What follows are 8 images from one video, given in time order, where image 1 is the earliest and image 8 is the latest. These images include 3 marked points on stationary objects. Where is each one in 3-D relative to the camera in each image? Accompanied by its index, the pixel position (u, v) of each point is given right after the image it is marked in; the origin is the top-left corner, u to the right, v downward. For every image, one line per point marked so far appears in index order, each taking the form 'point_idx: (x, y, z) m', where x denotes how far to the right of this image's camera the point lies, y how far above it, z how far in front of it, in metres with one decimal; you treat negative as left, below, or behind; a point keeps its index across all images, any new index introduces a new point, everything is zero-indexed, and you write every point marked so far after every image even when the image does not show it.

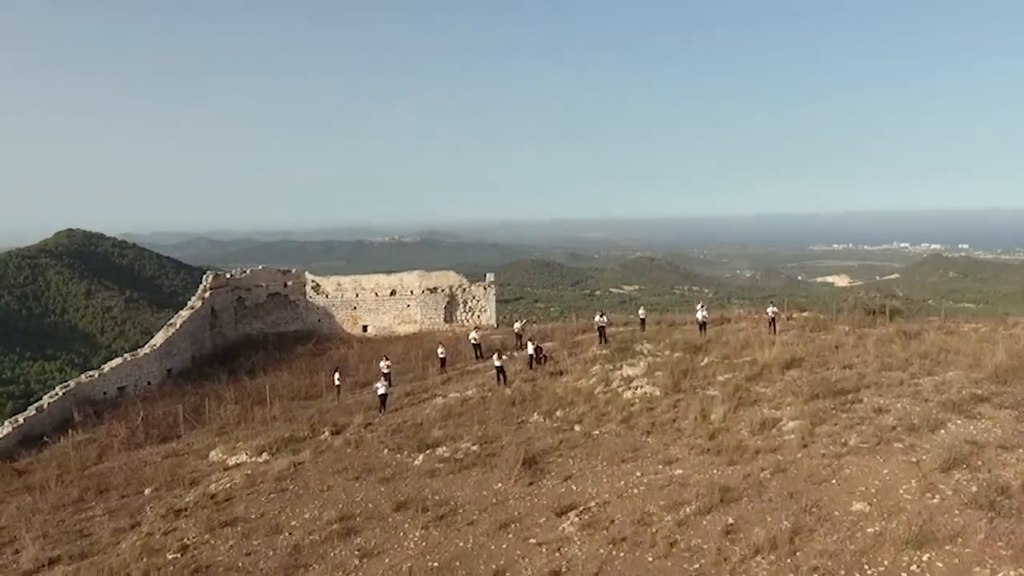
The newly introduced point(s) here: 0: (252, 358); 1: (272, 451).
0: (-6.5, -1.7, +18.7) m
1: (-4.0, -2.7, +12.4) m
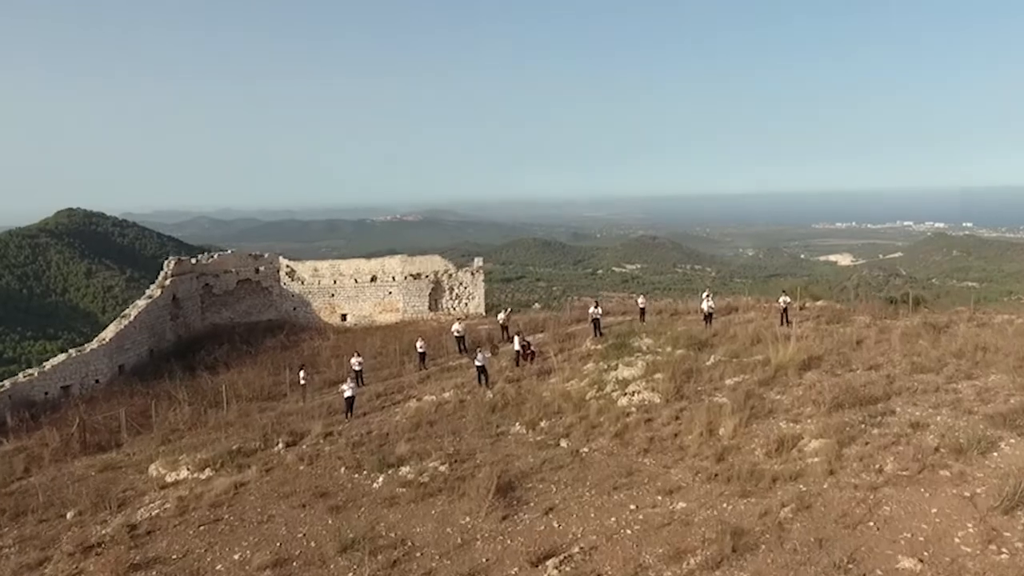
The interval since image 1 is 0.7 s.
0: (-6.8, -1.4, +17.1) m
1: (-4.3, -2.6, +10.9) m
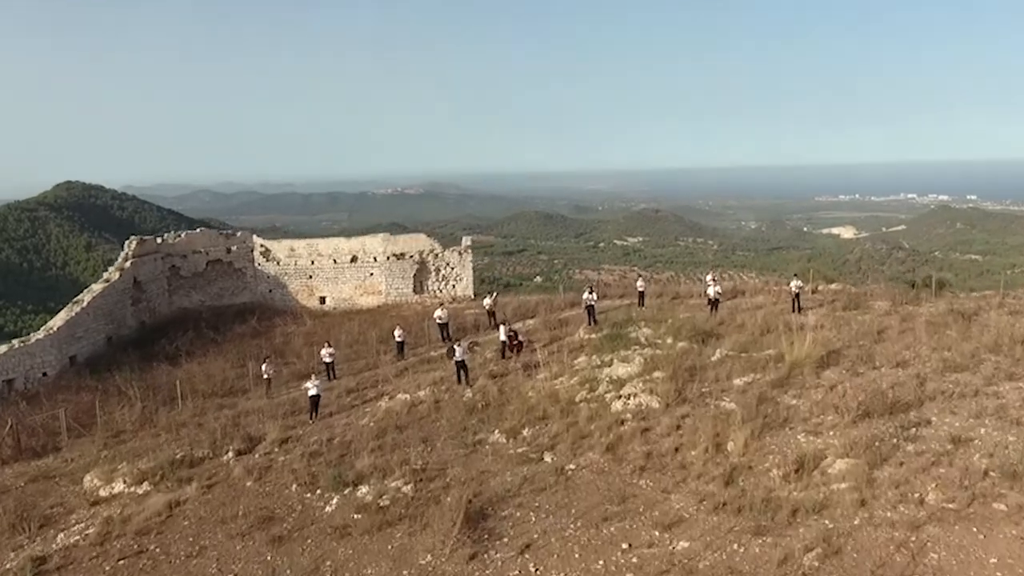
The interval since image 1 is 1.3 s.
0: (-7.0, -1.1, +15.8) m
1: (-4.5, -2.4, +9.6) m
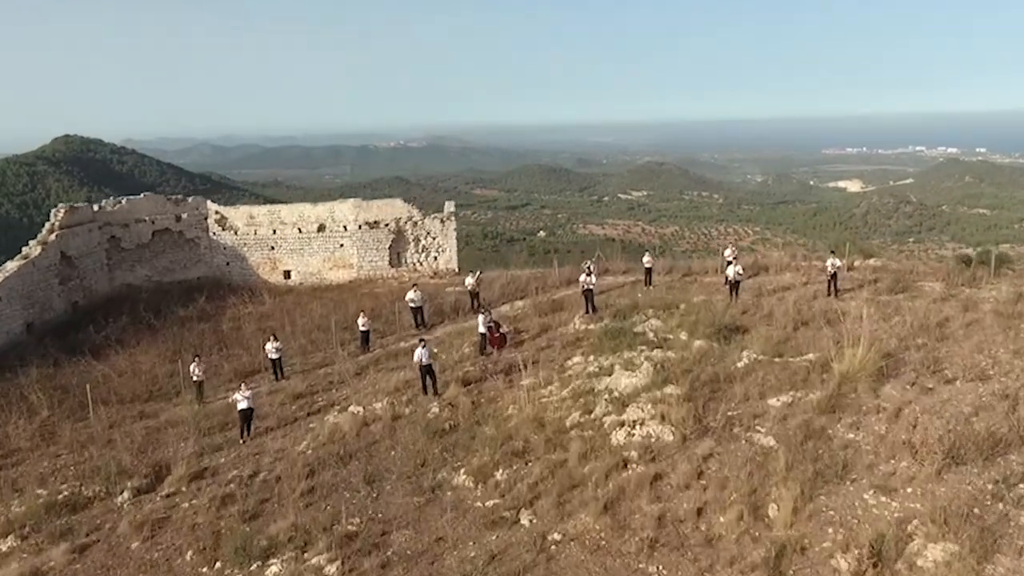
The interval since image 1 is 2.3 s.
0: (-7.3, -0.7, +13.6) m
1: (-4.8, -2.4, +7.5) m
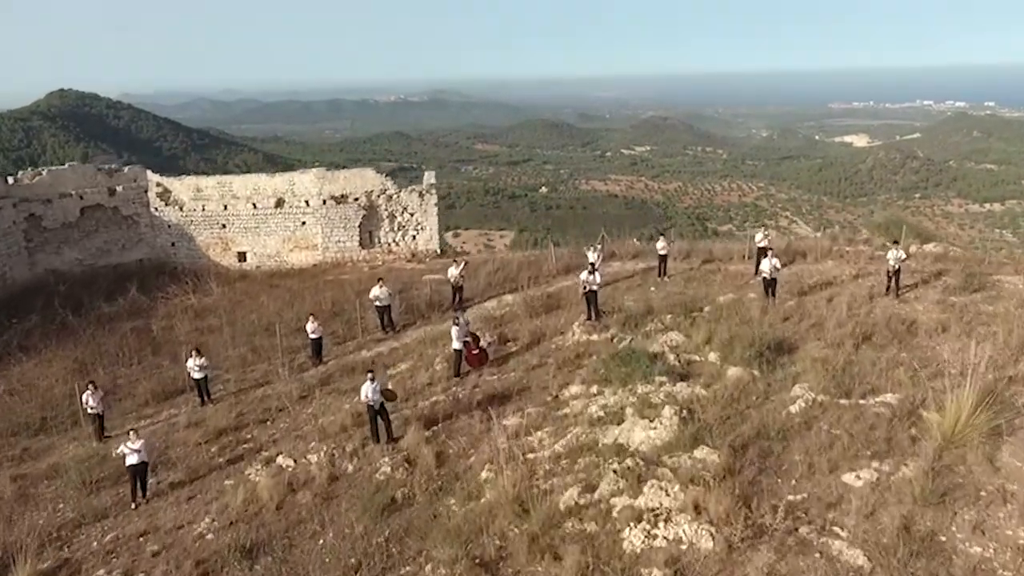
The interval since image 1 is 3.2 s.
0: (-7.5, -0.6, +11.3) m
1: (-5.1, -2.7, +5.3) m
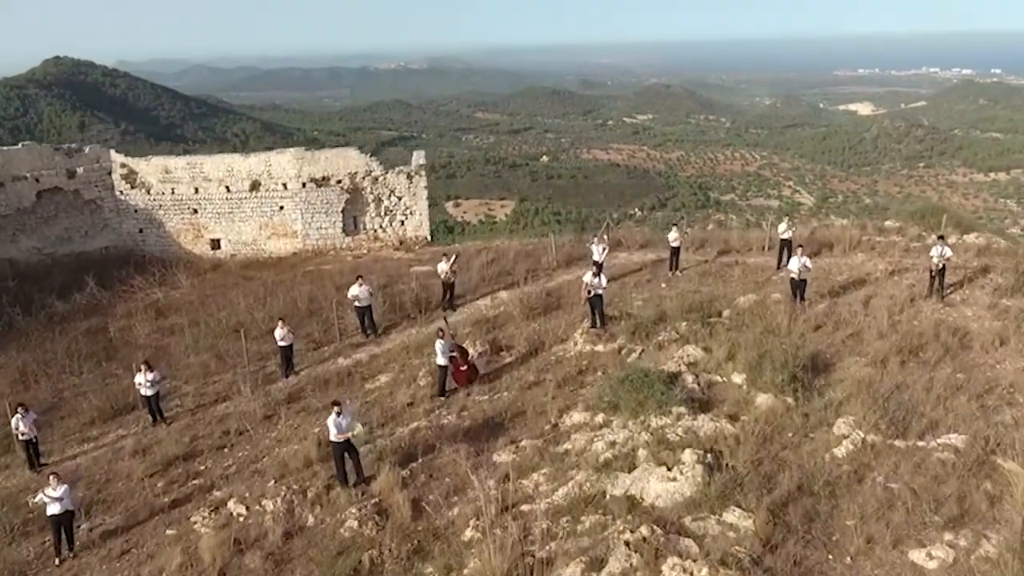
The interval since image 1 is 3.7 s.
0: (-7.5, -0.6, +10.2) m
1: (-5.1, -2.9, +4.2) m
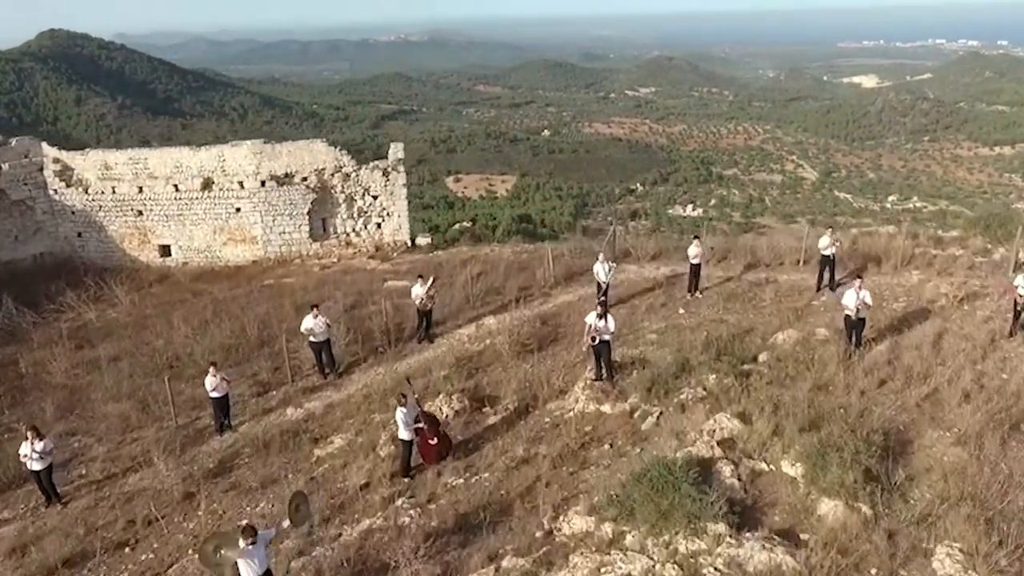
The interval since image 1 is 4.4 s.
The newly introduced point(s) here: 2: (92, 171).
0: (-7.7, -0.9, +8.5) m
1: (-5.3, -3.4, +2.6) m
2: (-6.5, +1.8, +11.7) m
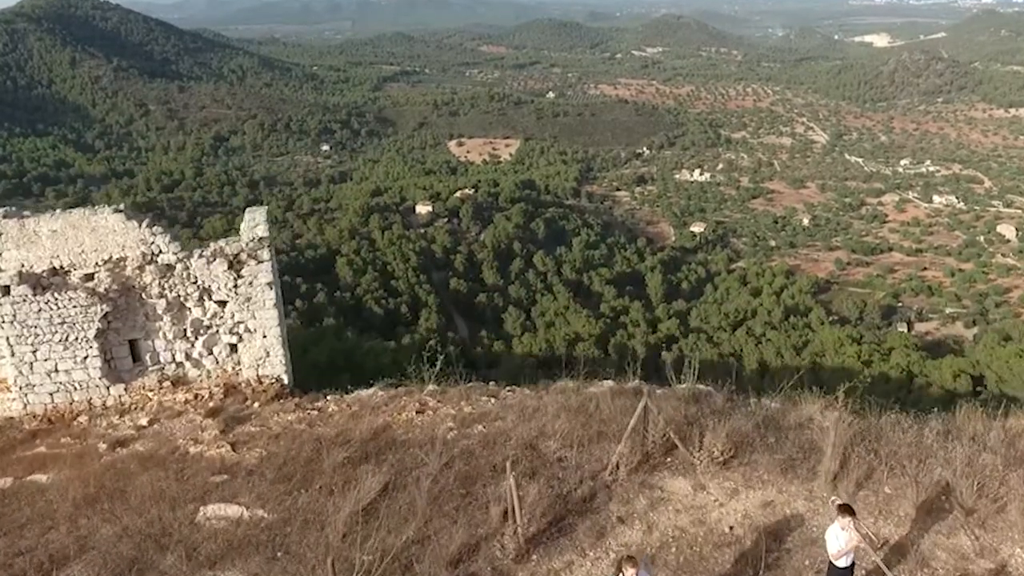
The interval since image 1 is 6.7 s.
0: (-8.2, -2.6, +3.5) m
1: (-5.8, -5.4, -2.3) m
2: (-7.0, +0.2, +6.5) m
